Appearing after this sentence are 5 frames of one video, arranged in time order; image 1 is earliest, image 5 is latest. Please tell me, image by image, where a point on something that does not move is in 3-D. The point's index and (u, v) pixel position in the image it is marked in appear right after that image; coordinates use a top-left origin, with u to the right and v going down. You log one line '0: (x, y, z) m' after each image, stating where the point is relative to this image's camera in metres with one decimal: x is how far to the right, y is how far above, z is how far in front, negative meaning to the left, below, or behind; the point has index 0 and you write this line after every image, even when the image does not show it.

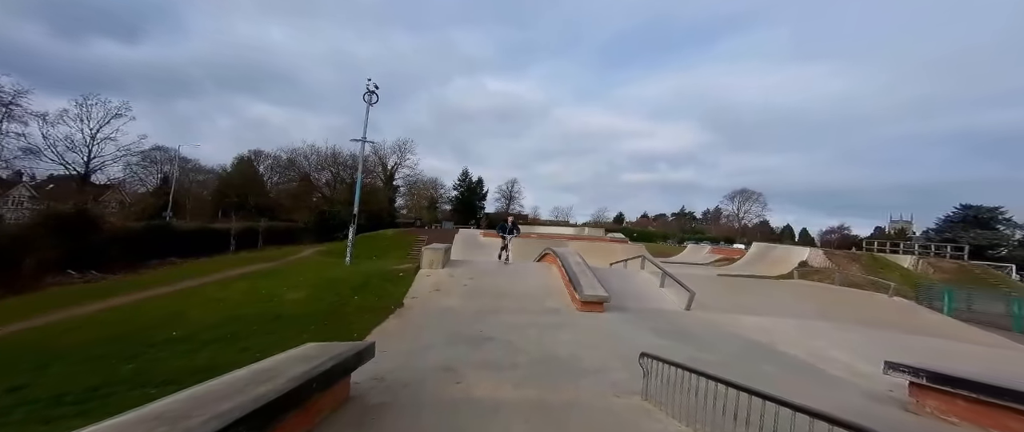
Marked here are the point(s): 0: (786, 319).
0: (+6.5, -2.4, +8.9) m
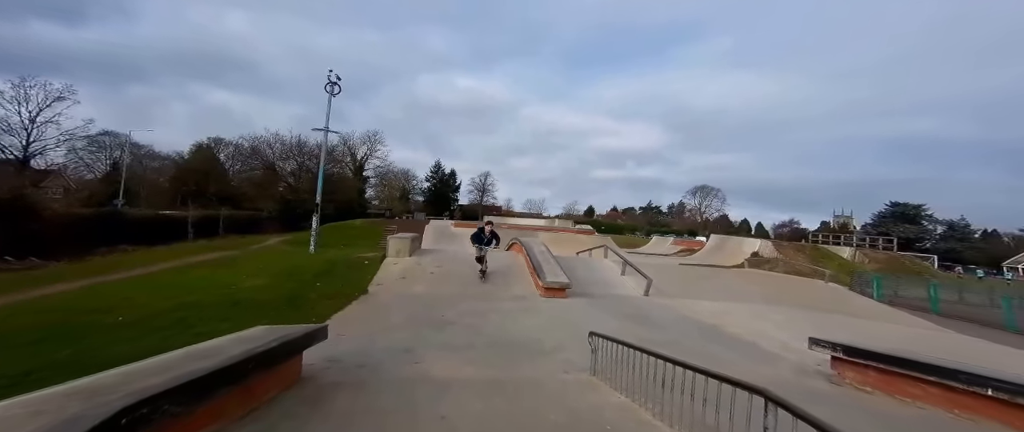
0: (+5.6, -2.2, +9.5) m
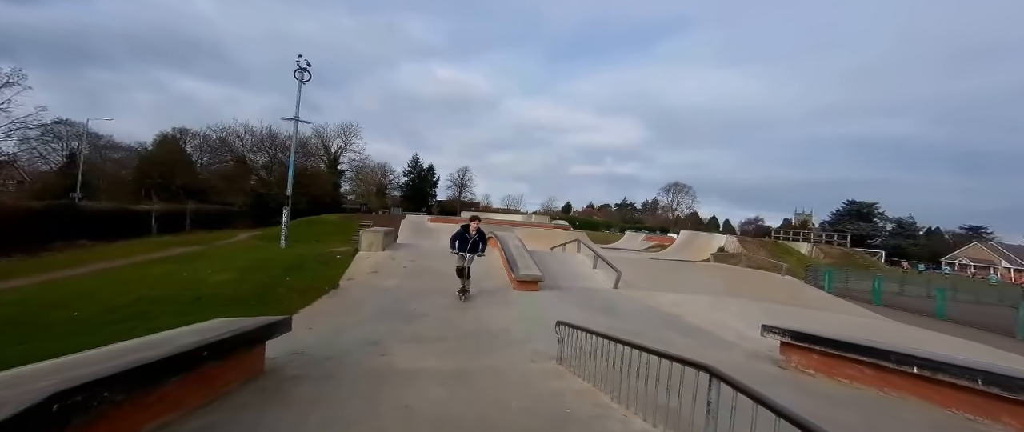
0: (+5.0, -2.1, +10.1) m
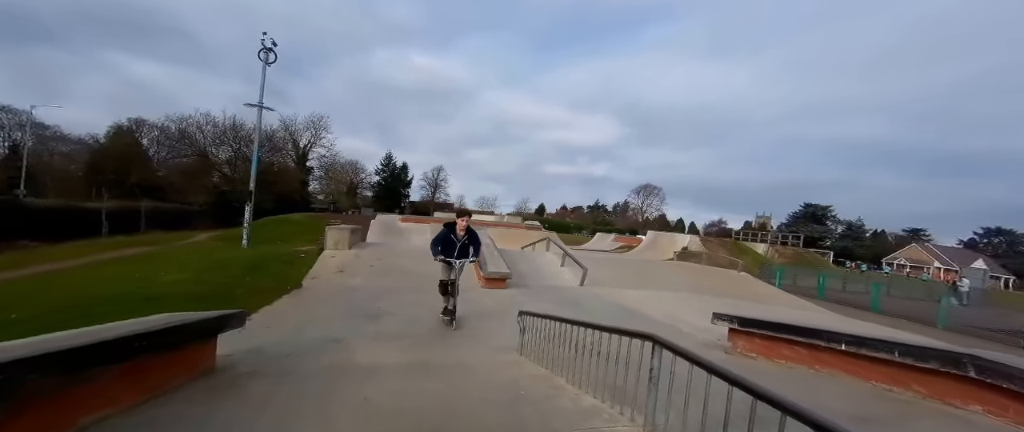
0: (+4.1, -2.1, +10.5) m
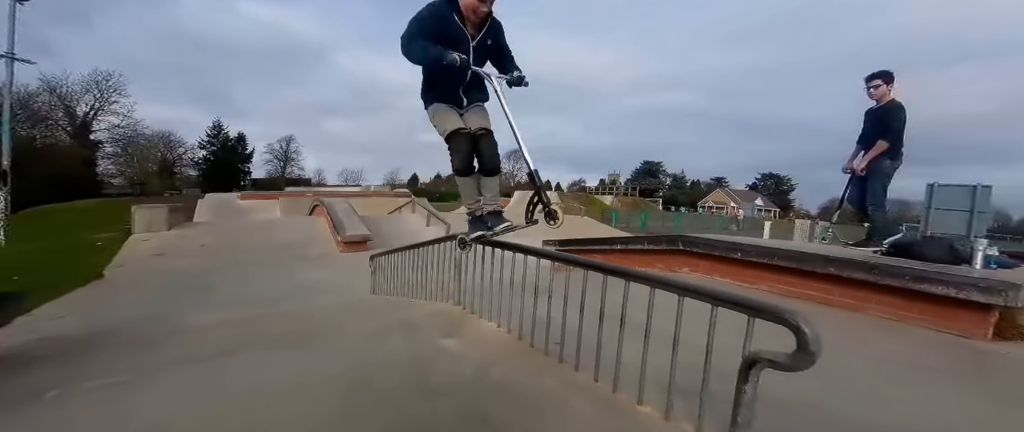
0: (+0.2, -0.8, +11.7) m
